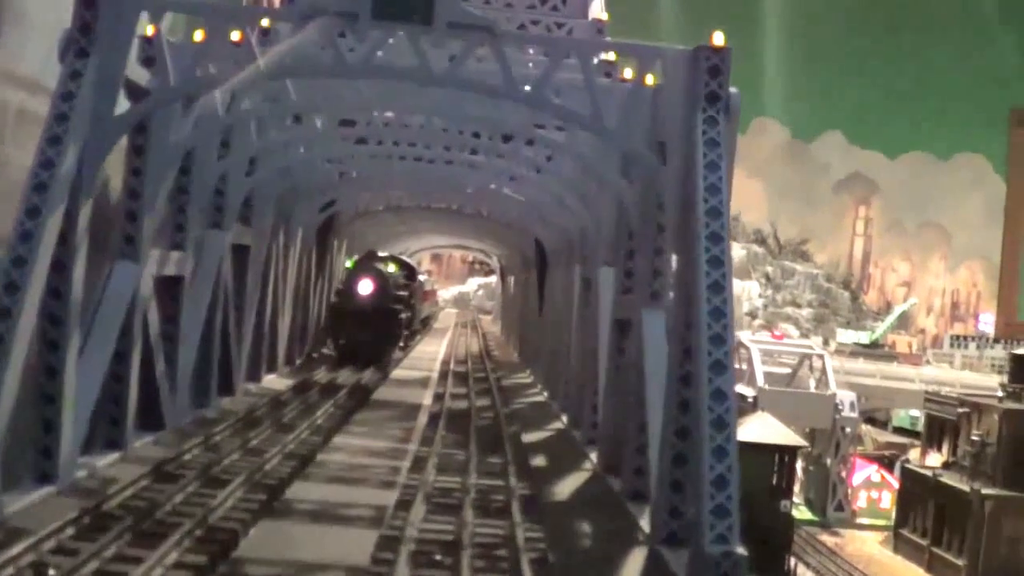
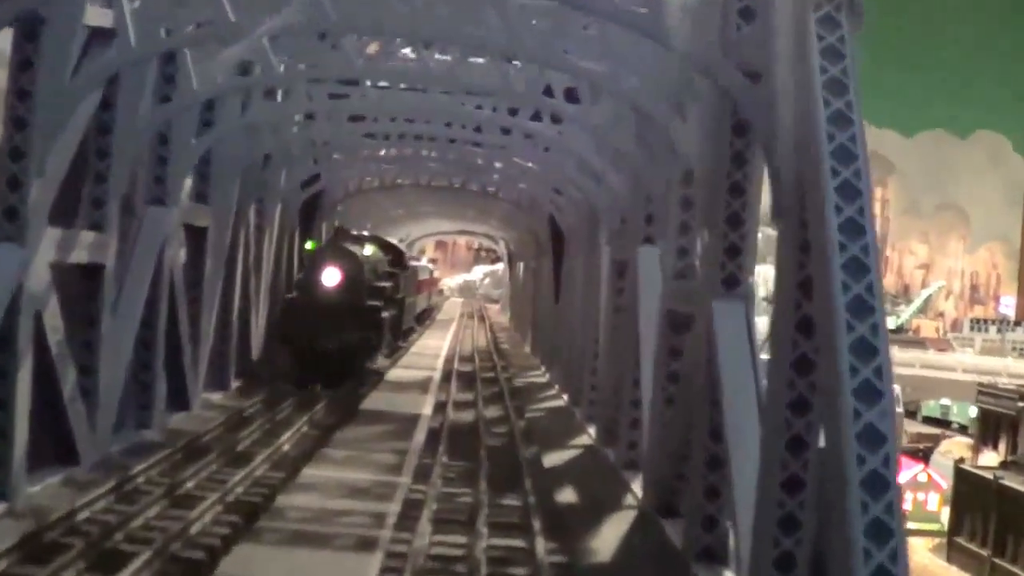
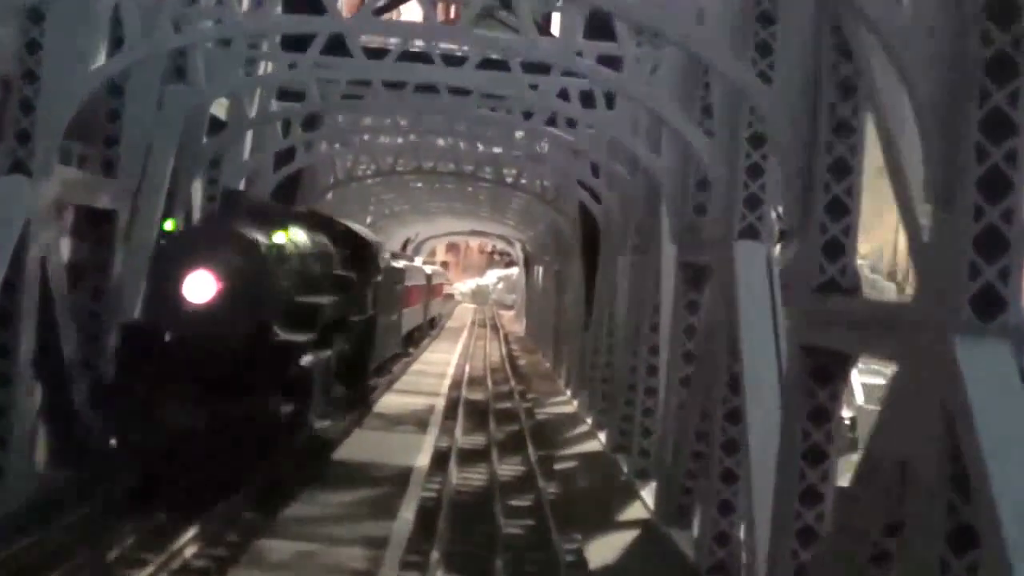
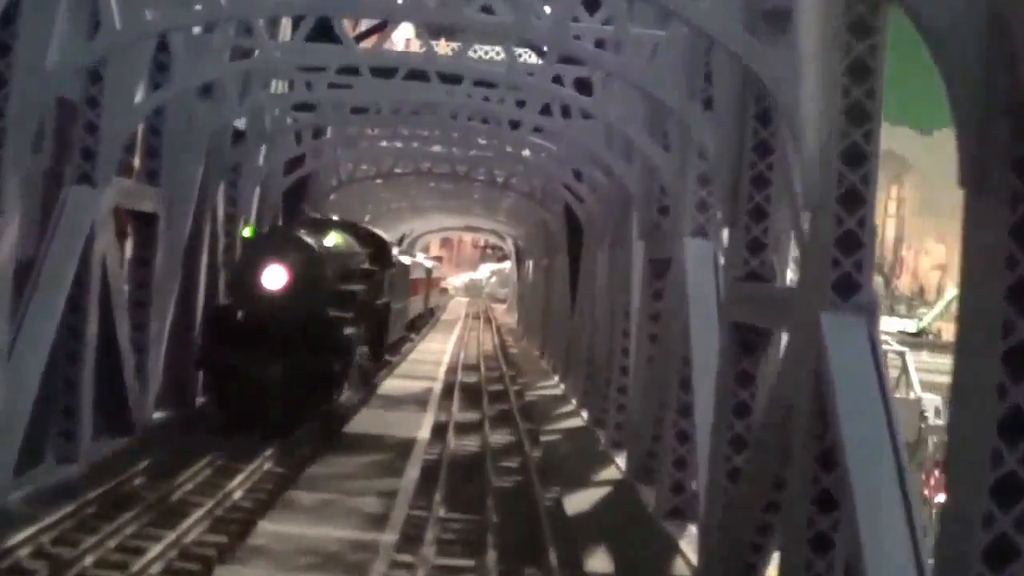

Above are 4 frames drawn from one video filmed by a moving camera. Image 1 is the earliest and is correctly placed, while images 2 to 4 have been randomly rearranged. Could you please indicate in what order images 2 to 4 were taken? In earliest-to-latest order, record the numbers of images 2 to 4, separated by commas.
2, 4, 3
